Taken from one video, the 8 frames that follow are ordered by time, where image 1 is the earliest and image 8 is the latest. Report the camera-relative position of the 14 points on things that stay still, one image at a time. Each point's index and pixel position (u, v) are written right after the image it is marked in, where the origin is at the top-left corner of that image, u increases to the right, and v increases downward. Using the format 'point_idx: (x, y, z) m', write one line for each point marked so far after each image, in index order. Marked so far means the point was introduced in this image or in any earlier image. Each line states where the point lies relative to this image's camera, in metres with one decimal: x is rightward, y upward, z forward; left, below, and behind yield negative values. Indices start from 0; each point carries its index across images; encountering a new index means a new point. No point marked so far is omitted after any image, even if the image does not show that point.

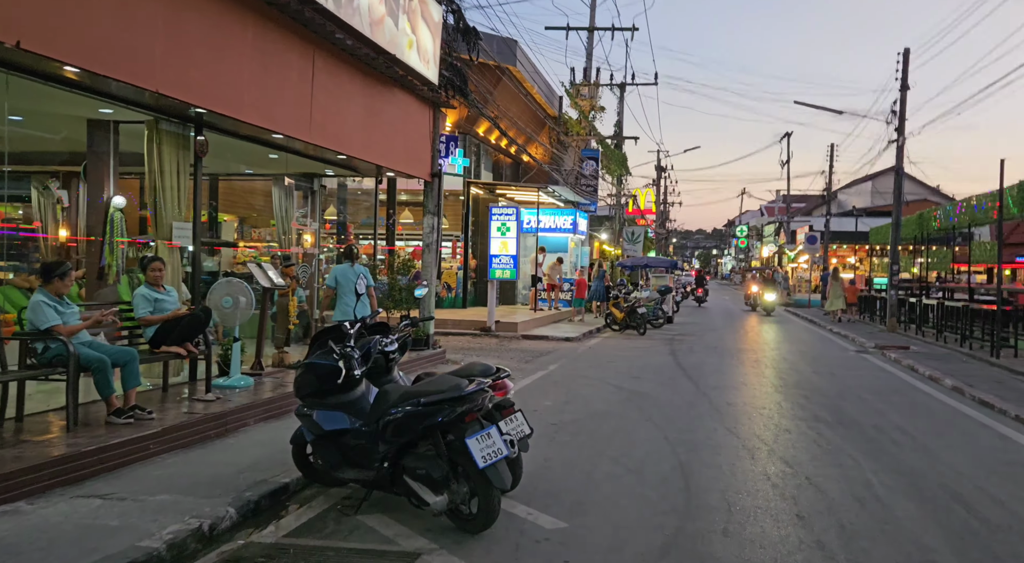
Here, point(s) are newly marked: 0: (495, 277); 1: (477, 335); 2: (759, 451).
0: (-0.5, +0.1, +18.3) m
1: (-0.9, -1.4, +18.4) m
2: (+2.4, -1.7, +7.0) m
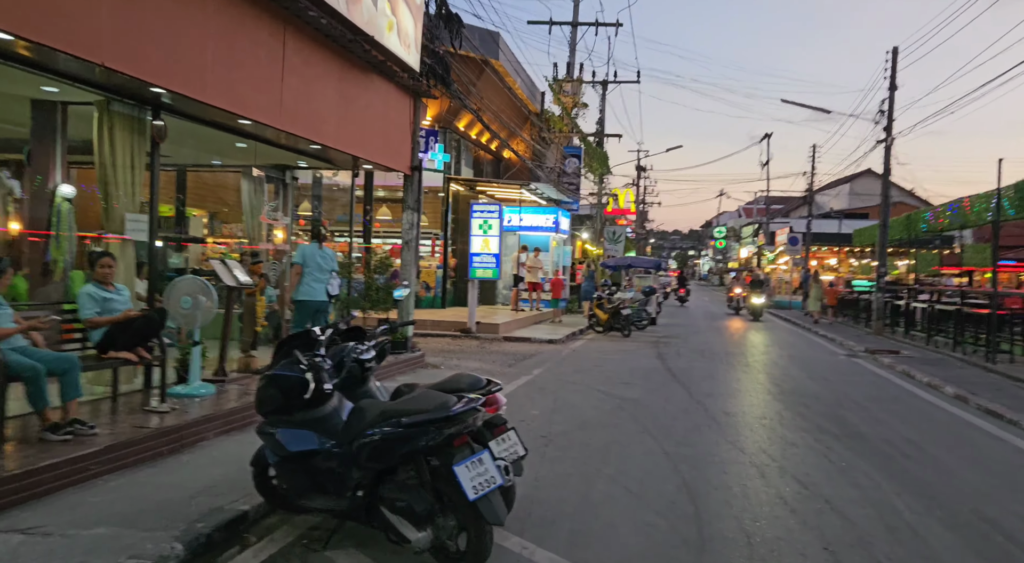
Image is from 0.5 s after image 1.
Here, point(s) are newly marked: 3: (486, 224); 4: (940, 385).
0: (-0.9, +0.1, +17.7) m
1: (-1.4, -1.3, +17.7) m
2: (+2.3, -1.7, +6.5) m
3: (-0.7, +1.5, +18.2) m
4: (+6.8, -1.7, +11.4) m
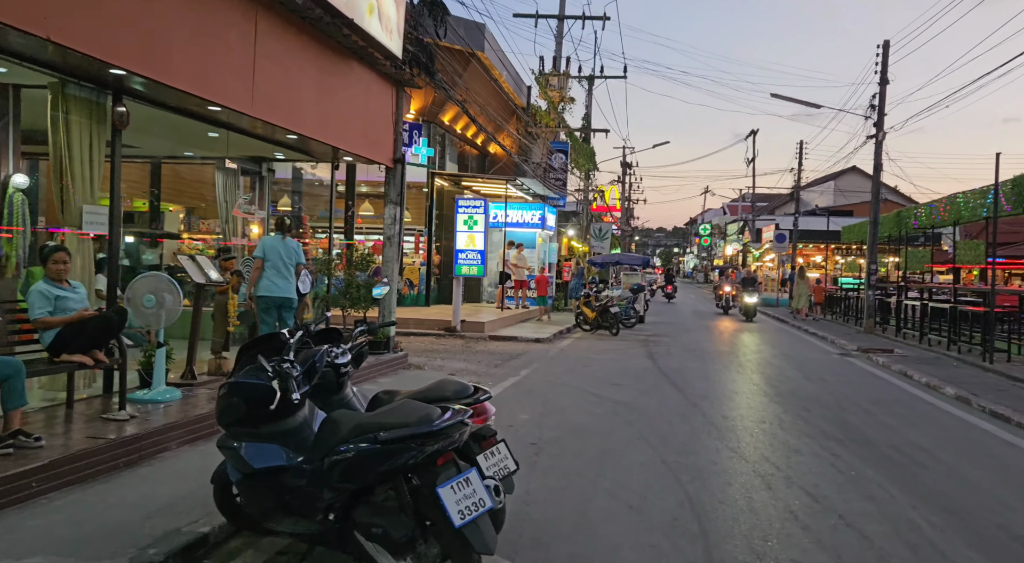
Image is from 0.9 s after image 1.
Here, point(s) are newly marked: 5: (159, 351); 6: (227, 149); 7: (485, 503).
0: (-1.2, +0.2, +17.2) m
1: (-1.7, -1.3, +17.2) m
2: (+2.2, -1.7, +6.1) m
3: (-1.0, +1.5, +17.7) m
4: (+6.6, -1.6, +11.1) m
5: (-3.5, -0.7, +7.2) m
6: (-4.5, +2.0, +11.1) m
7: (-0.1, -1.1, +3.6) m
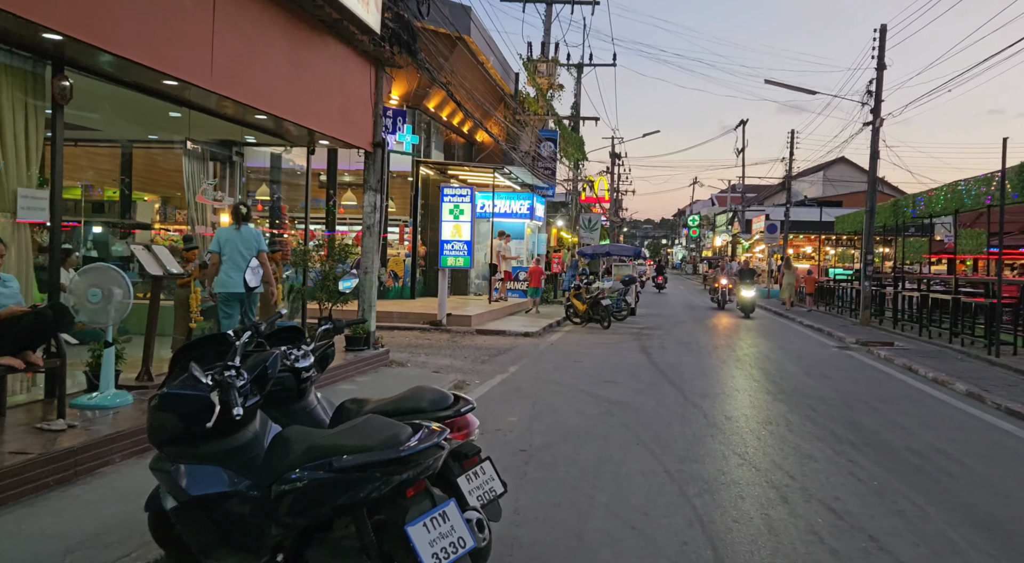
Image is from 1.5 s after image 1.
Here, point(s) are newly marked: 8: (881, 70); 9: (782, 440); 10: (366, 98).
0: (-1.5, +0.4, +16.5) m
1: (-2.0, -1.1, +16.6) m
2: (+2.1, -1.6, +5.5) m
3: (-1.3, +1.7, +17.0) m
4: (+6.4, -1.5, +10.6) m
5: (-3.6, -0.6, +6.5) m
6: (-4.6, +2.2, +10.3) m
7: (-0.2, -1.1, +3.0) m
8: (+10.2, +5.9, +20.0) m
9: (+2.7, -1.6, +7.2) m
10: (-2.2, +2.8, +10.9) m
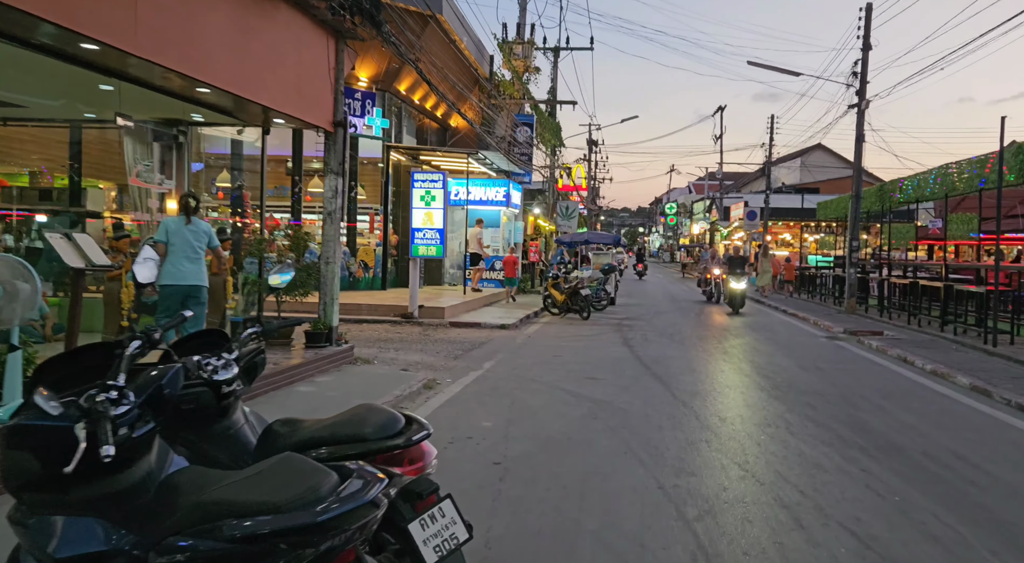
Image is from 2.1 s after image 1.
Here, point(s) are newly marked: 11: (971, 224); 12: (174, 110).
0: (-2.1, +0.6, +15.7) m
1: (-2.5, -0.9, +15.7) m
2: (+1.9, -1.5, +4.8) m
3: (-1.9, +1.9, +16.2) m
4: (+6.1, -1.3, +10.0) m
5: (-3.9, -0.6, +5.6) m
6: (-5.0, +2.3, +9.4) m
7: (-0.3, -1.1, +2.2) m
8: (+9.5, +6.2, +19.4) m
9: (+2.5, -1.5, +6.5) m
10: (-2.6, +2.9, +10.0) m
11: (+11.2, +1.4, +17.6) m
12: (-4.6, +2.3, +9.7) m
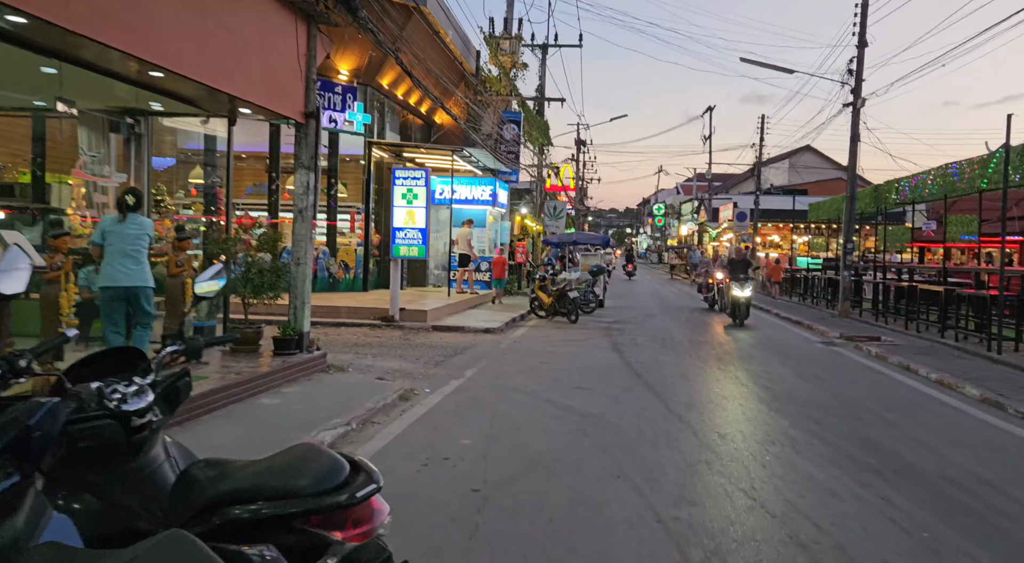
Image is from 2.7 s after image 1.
0: (-2.4, +0.6, +15.0) m
1: (-2.8, -0.9, +15.1) m
2: (+1.8, -1.6, +4.2) m
3: (-2.2, +1.9, +15.5) m
4: (+5.9, -1.4, +9.5) m
5: (-4.0, -0.6, +4.9) m
6: (-5.2, +2.2, +8.6) m
7: (-0.4, -1.1, +1.5) m
8: (+9.2, +6.1, +18.9) m
9: (+2.3, -1.5, +5.9) m
10: (-2.8, +2.9, +9.3) m
11: (+10.9, +1.3, +17.1) m
12: (-4.8, +2.3, +9.0) m
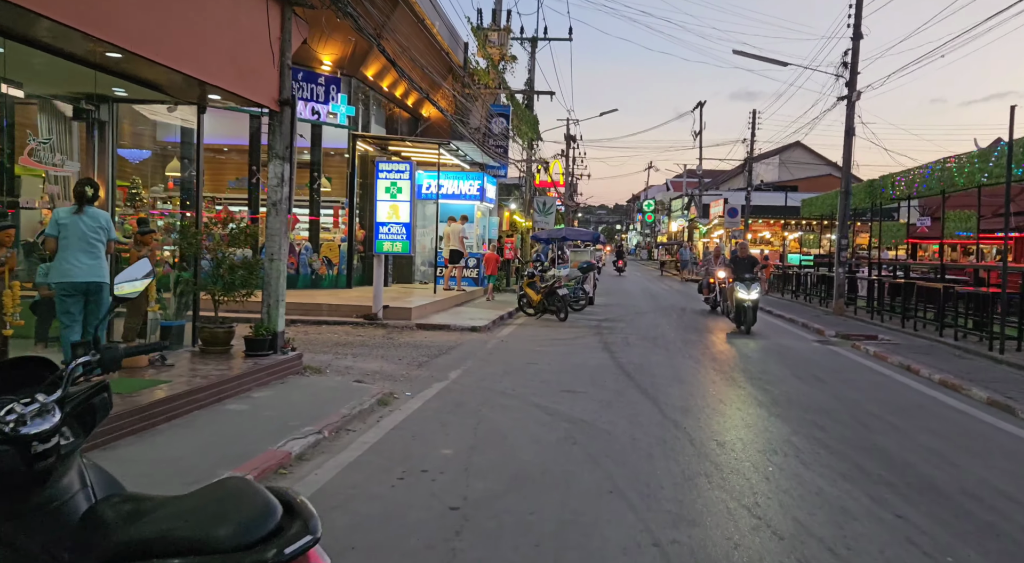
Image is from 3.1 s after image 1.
0: (-2.6, +0.6, +14.5) m
1: (-3.1, -0.8, +14.6) m
2: (+1.7, -1.6, +3.7) m
3: (-2.4, +2.0, +15.0) m
4: (+5.7, -1.3, +9.1) m
5: (-4.1, -0.6, +4.4) m
6: (-5.4, +2.3, +8.1) m
7: (-0.4, -1.1, +1.1) m
8: (+8.9, +6.2, +18.6) m
9: (+2.2, -1.5, +5.5) m
10: (-3.0, +2.9, +8.8) m
11: (+10.6, +1.4, +16.8) m
12: (-4.9, +2.3, +8.5) m
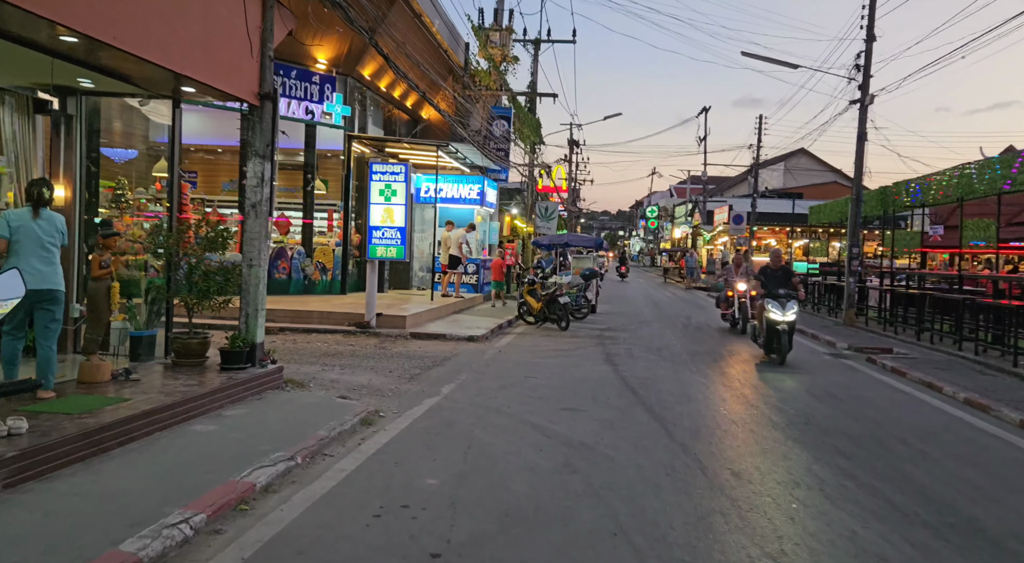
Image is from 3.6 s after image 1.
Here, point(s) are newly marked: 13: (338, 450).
0: (-2.6, +0.5, +13.9) m
1: (-3.1, -1.0, +13.9) m
2: (+1.6, -1.6, +3.1) m
3: (-2.4, +1.8, +14.4) m
4: (+5.6, -1.5, +8.5) m
5: (-4.2, -0.6, +3.7) m
6: (-5.4, +2.2, +7.5) m
7: (-0.5, -1.1, +0.5) m
8: (+8.9, +6.0, +18.0) m
9: (+2.1, -1.6, +4.8) m
10: (-3.0, +2.8, +8.2) m
11: (+10.6, +1.2, +16.2) m
12: (-5.0, +2.3, +7.9) m
13: (-1.5, -1.5, +6.2) m
